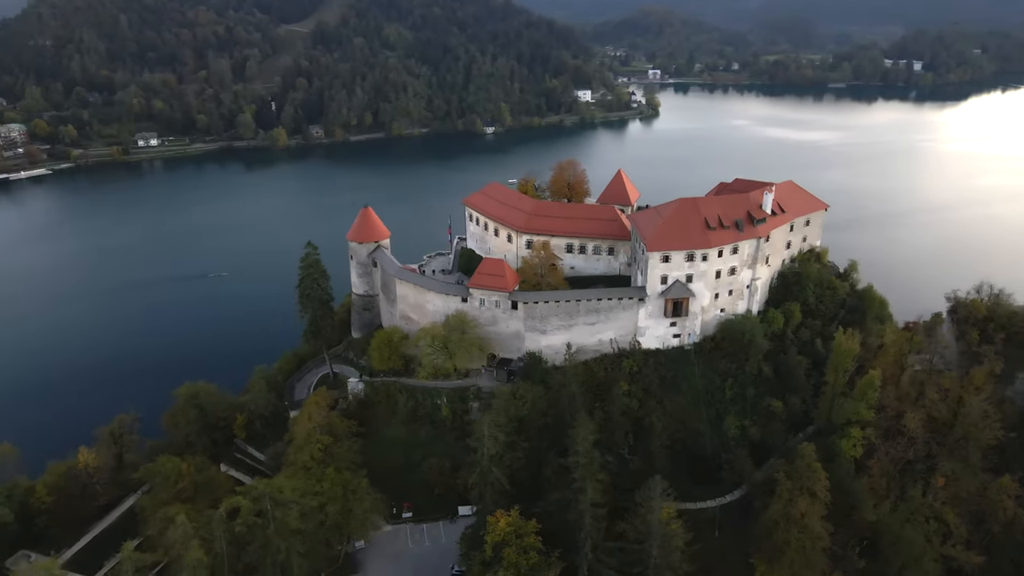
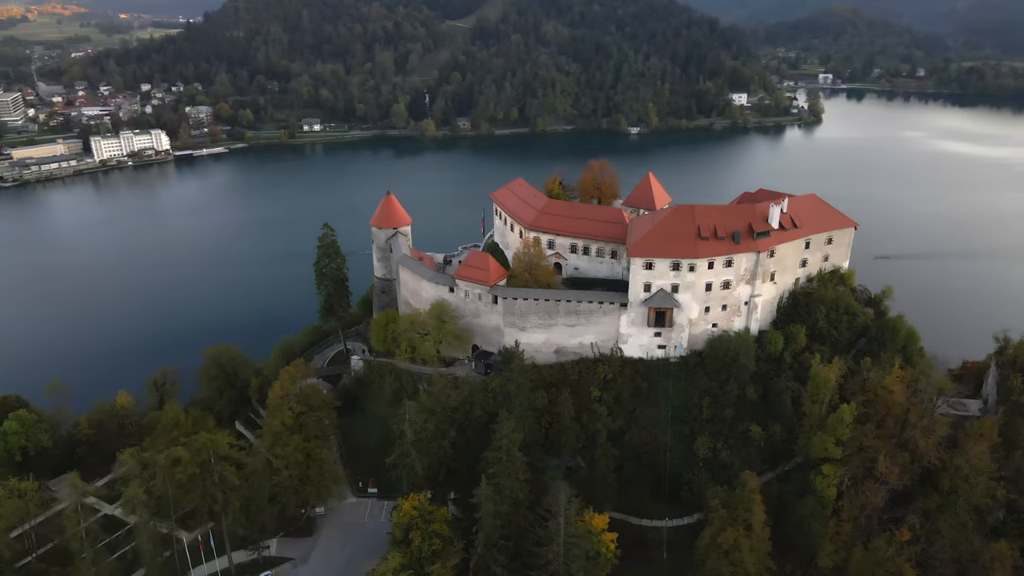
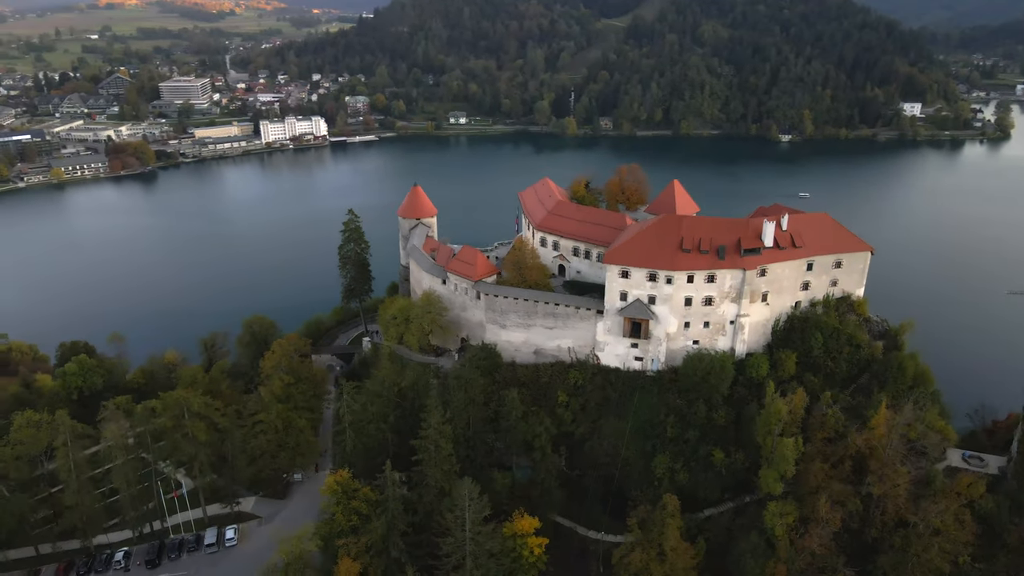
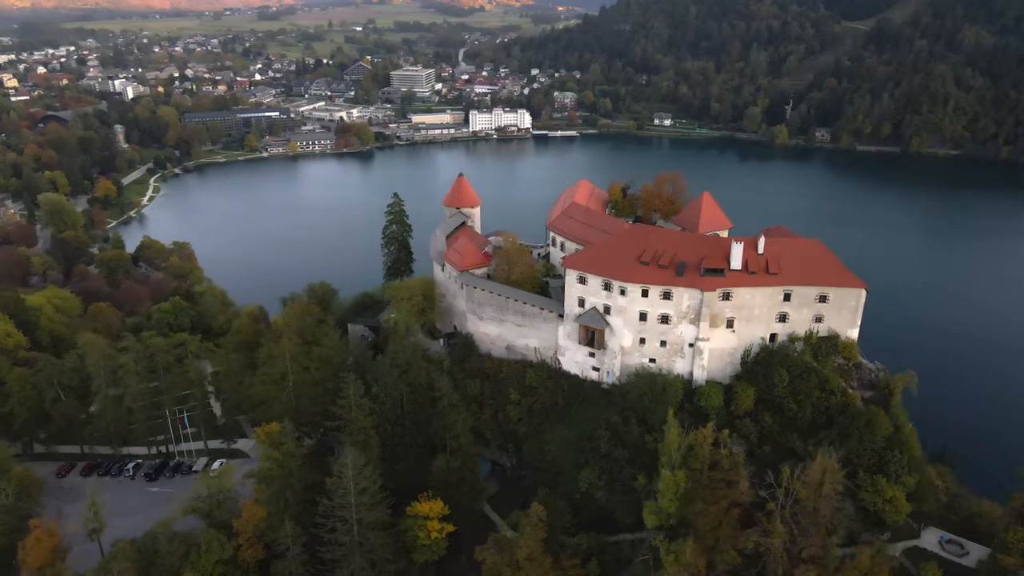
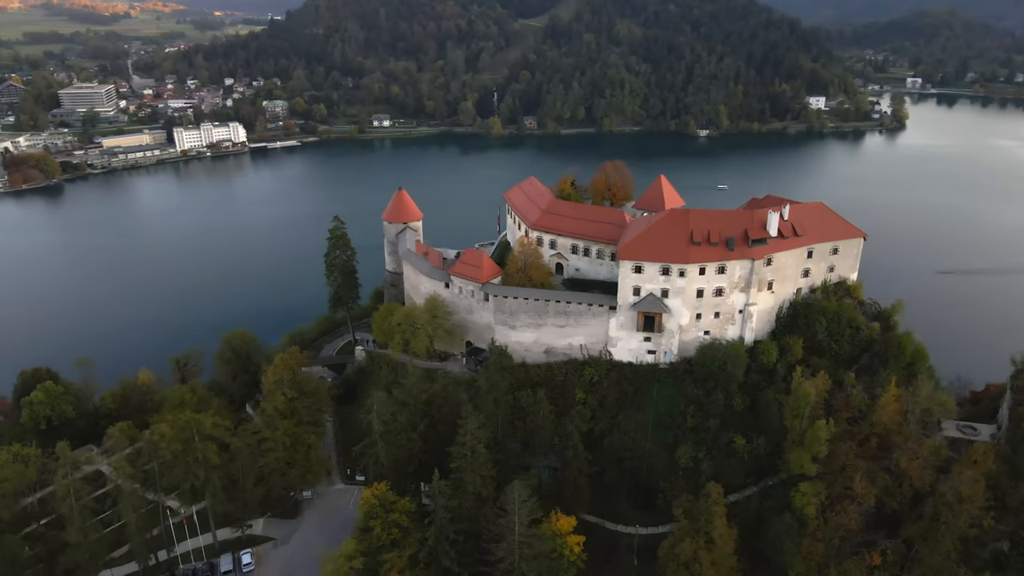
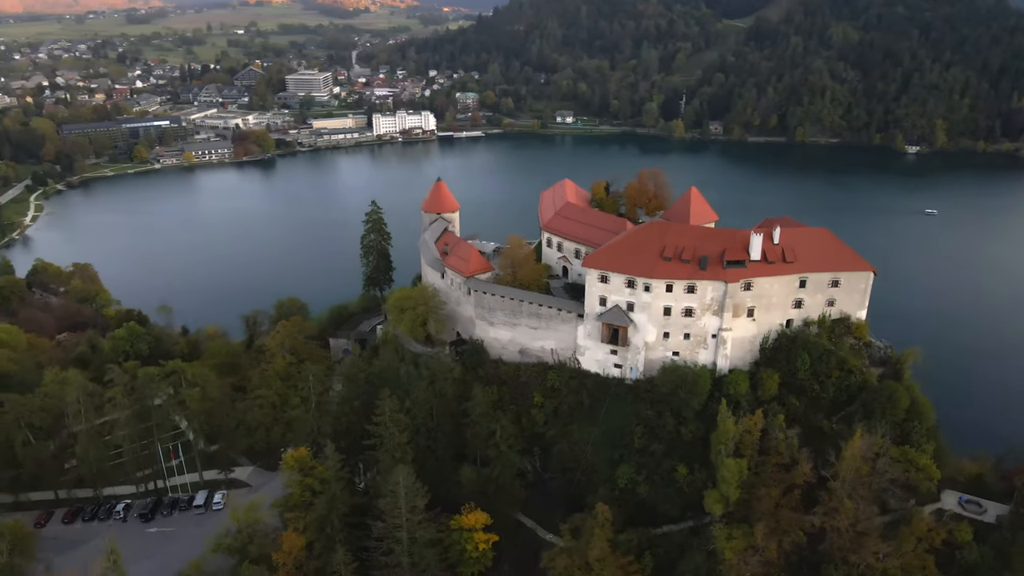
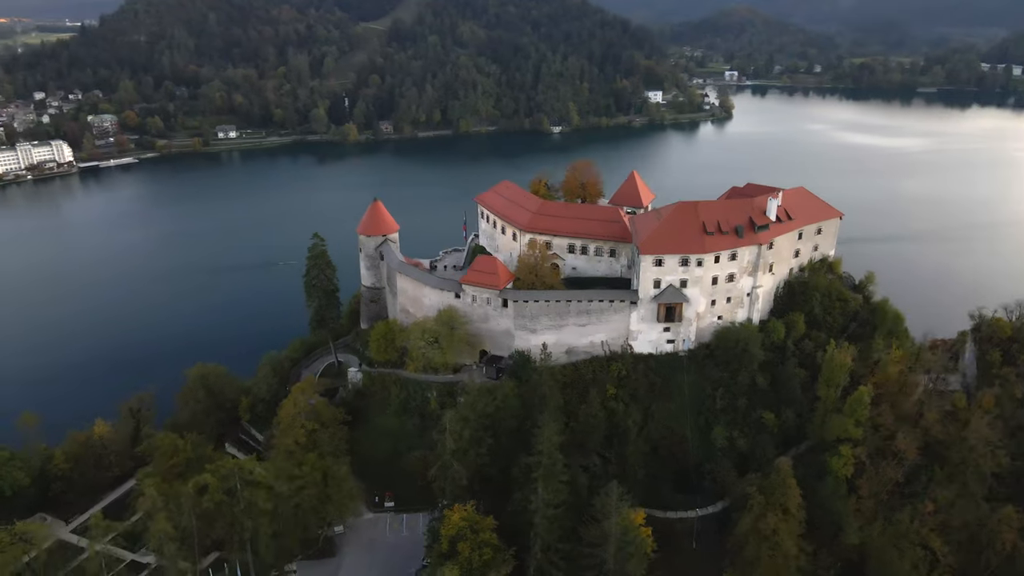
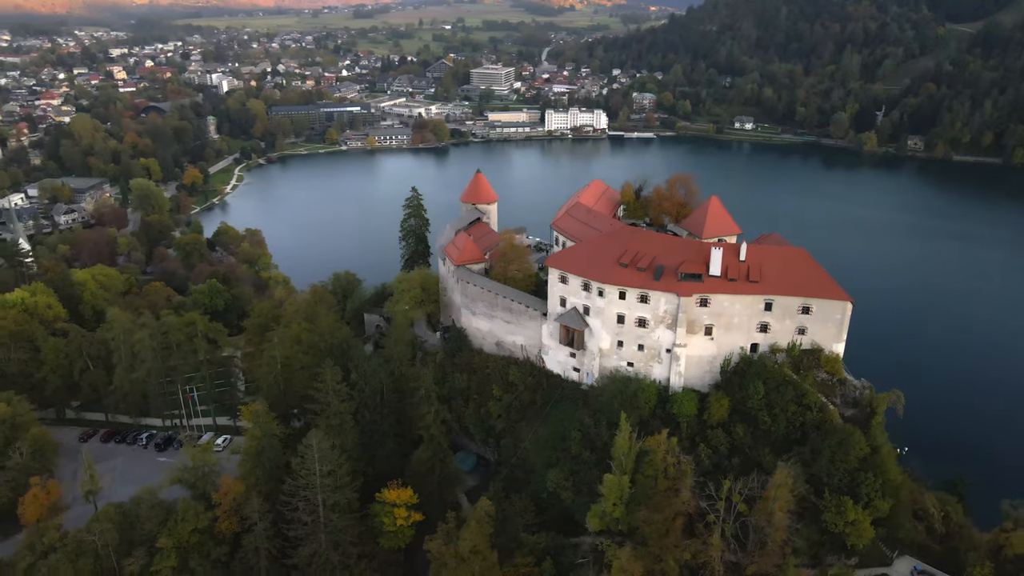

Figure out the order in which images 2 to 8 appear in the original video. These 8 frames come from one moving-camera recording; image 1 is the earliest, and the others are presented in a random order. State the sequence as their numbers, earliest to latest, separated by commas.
7, 2, 5, 3, 6, 4, 8
